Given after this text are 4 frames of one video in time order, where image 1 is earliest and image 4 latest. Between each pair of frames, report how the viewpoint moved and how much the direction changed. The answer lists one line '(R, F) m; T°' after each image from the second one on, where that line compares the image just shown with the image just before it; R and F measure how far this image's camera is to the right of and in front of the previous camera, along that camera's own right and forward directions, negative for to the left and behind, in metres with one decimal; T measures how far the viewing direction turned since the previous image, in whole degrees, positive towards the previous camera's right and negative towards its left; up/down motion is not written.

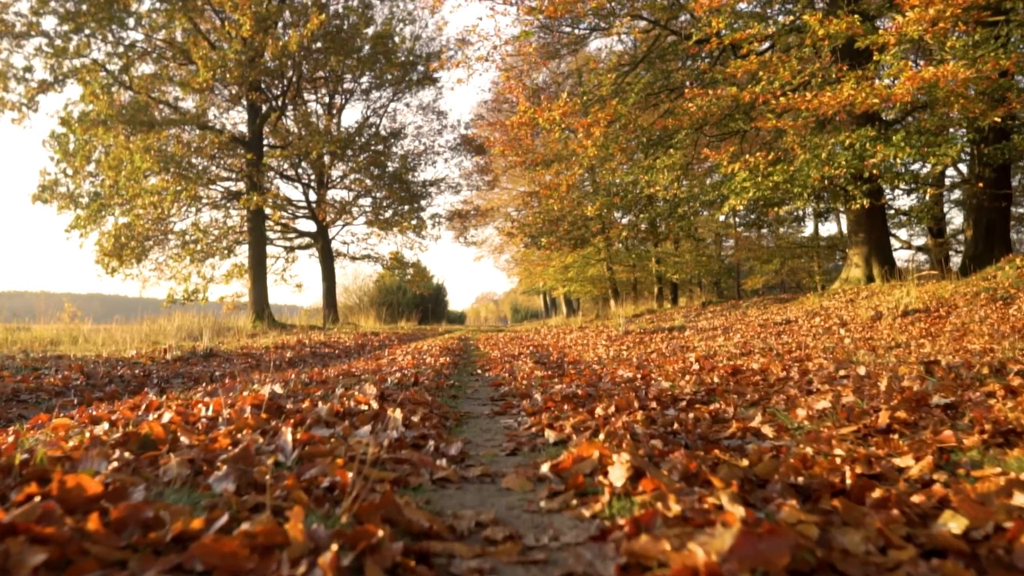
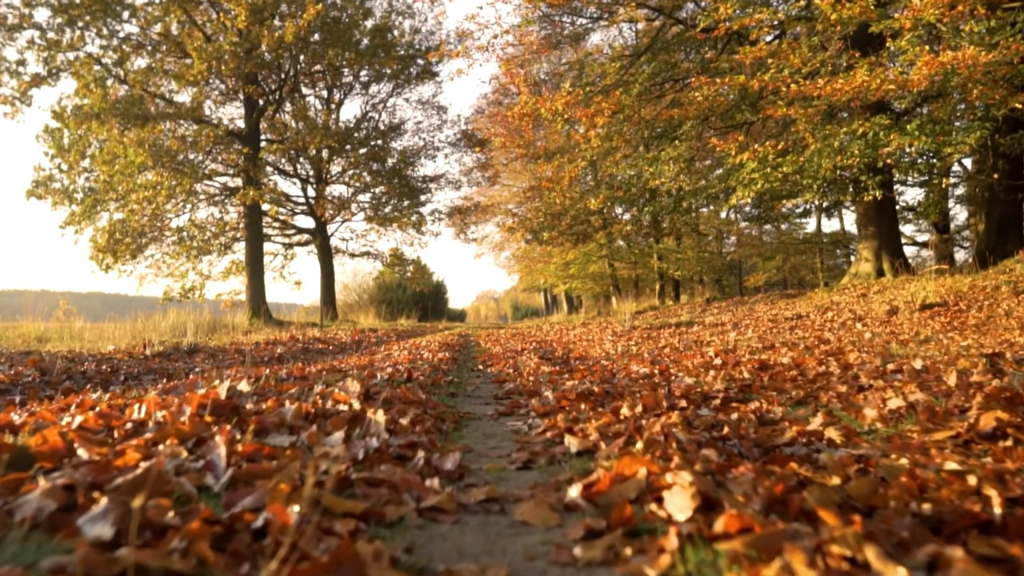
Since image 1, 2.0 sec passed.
(0.0, +0.5) m; 0°
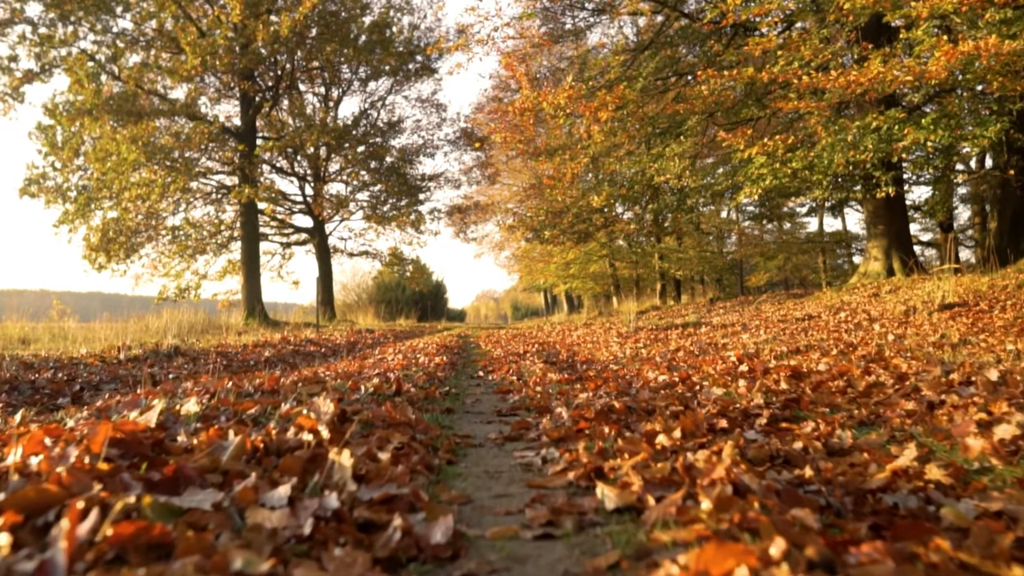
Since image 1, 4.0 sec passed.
(0.0, +0.6) m; 0°
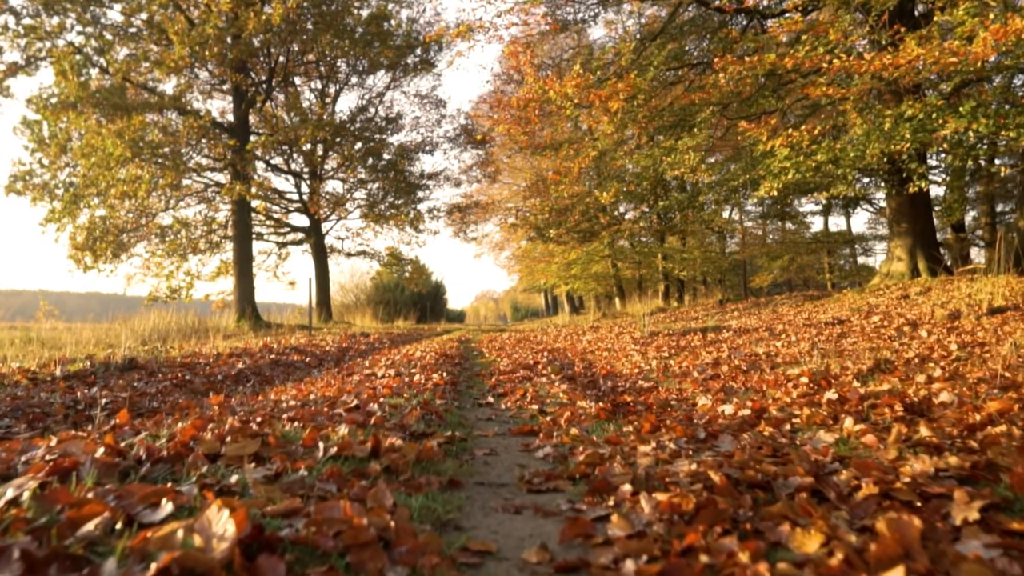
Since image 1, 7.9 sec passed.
(-0.1, +1.1) m; 0°
